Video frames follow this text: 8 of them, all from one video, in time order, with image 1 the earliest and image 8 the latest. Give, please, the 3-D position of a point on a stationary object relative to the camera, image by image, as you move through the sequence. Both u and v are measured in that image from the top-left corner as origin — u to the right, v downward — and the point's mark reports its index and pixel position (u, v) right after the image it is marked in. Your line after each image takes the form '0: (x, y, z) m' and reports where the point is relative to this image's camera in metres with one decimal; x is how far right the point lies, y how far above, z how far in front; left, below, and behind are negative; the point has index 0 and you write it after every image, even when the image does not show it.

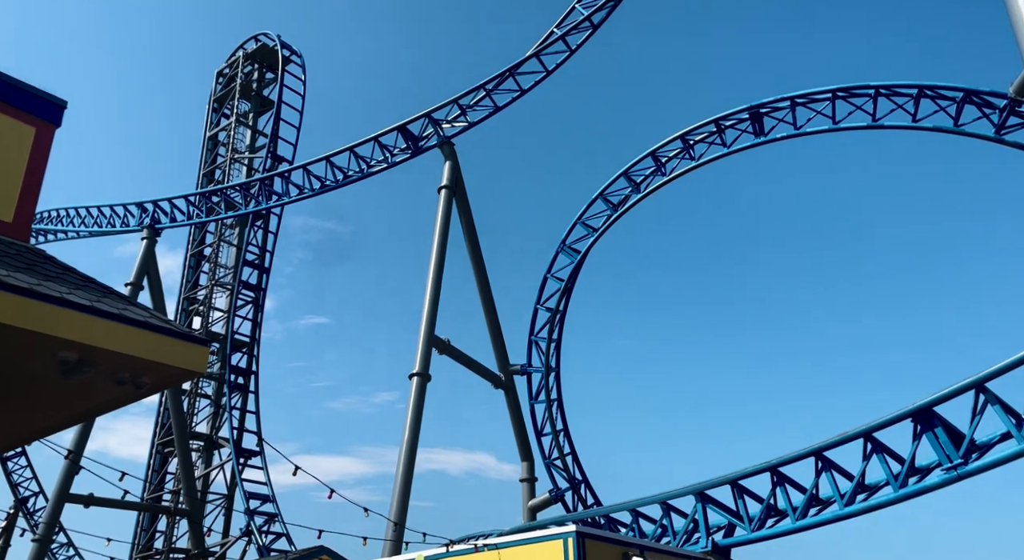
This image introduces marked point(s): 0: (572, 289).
0: (+1.2, -0.1, +17.1) m
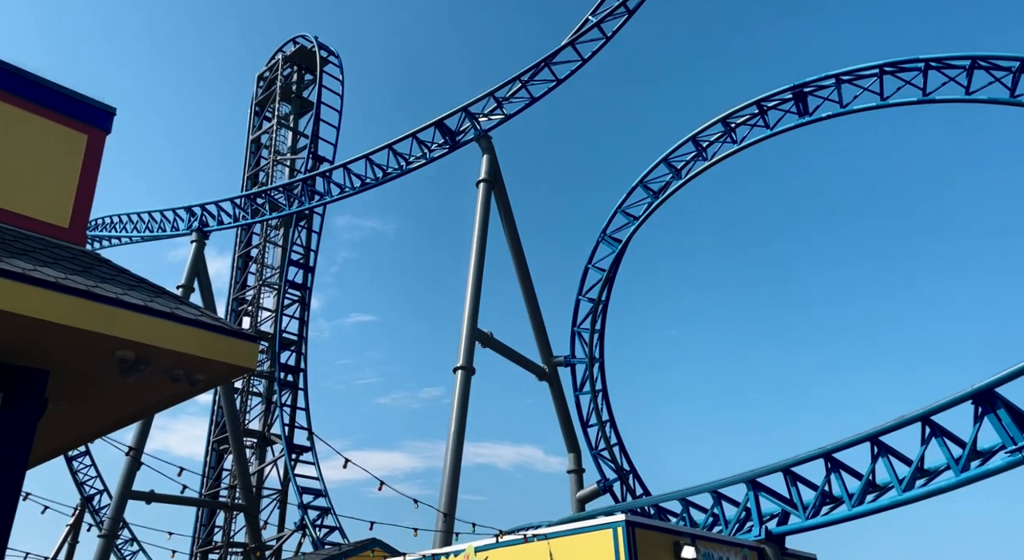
0: (+2.0, +0.1, +17.0) m
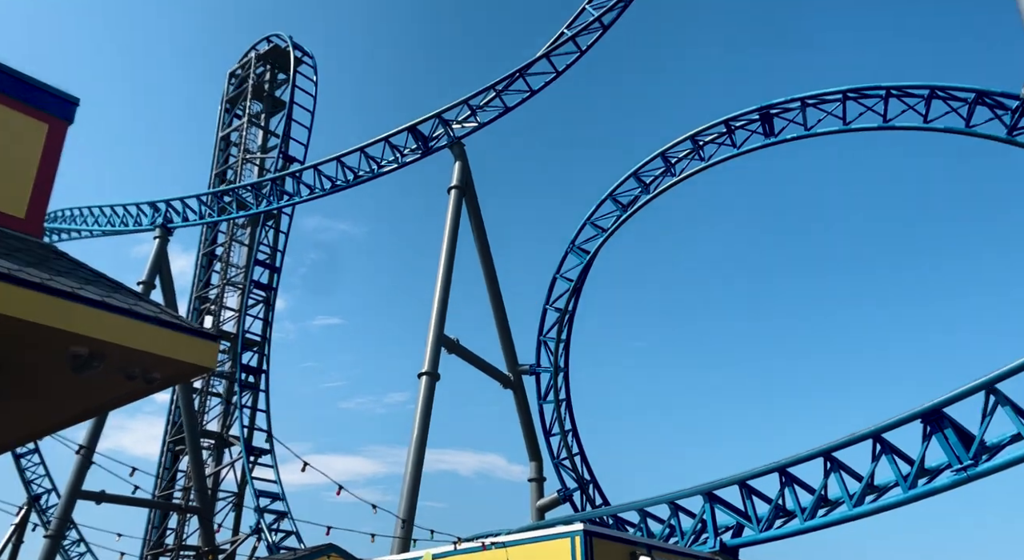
0: (+1.3, -0.1, +17.1) m
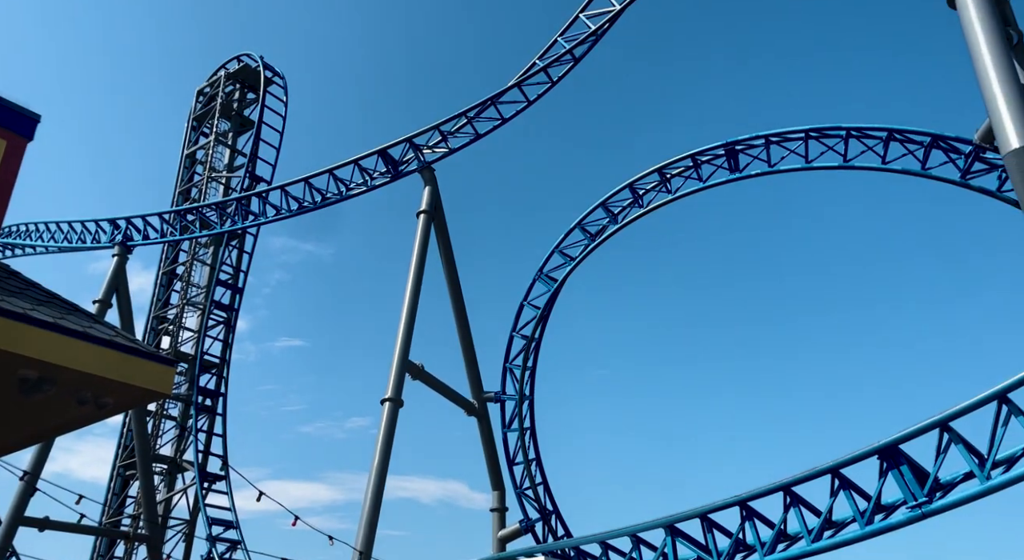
0: (+0.7, -0.6, +17.0) m
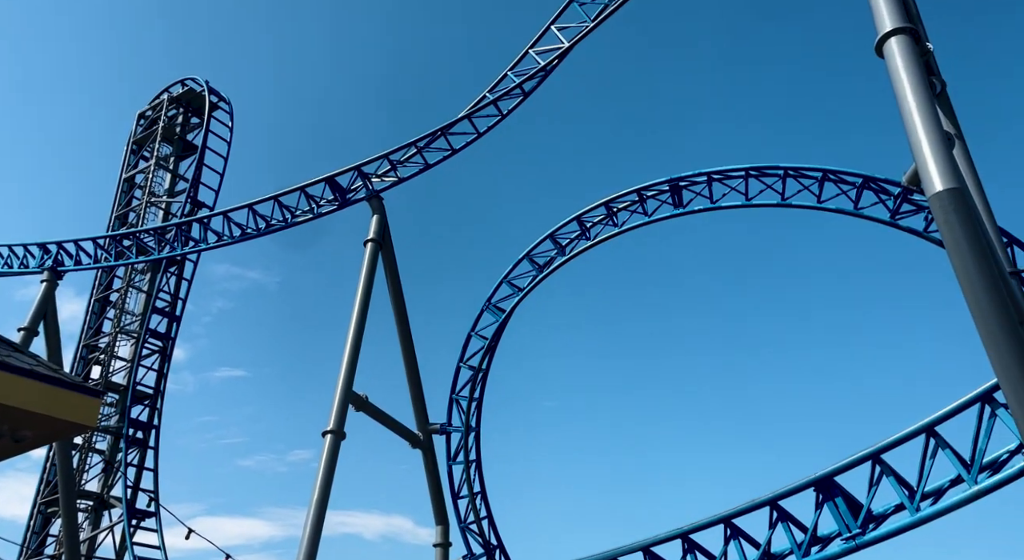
0: (-0.3, -1.3, +16.9) m
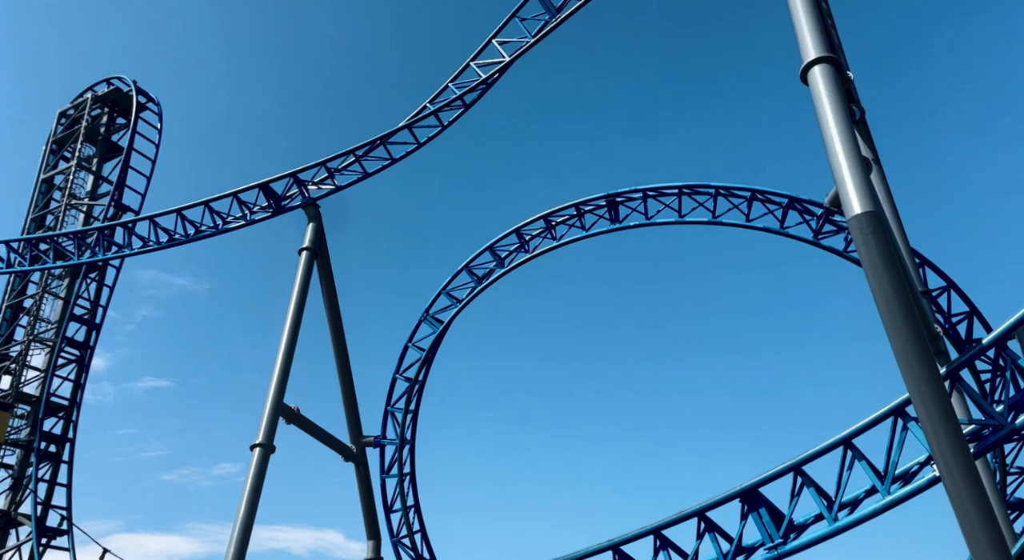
0: (-0.4, -4.5, +15.0) m
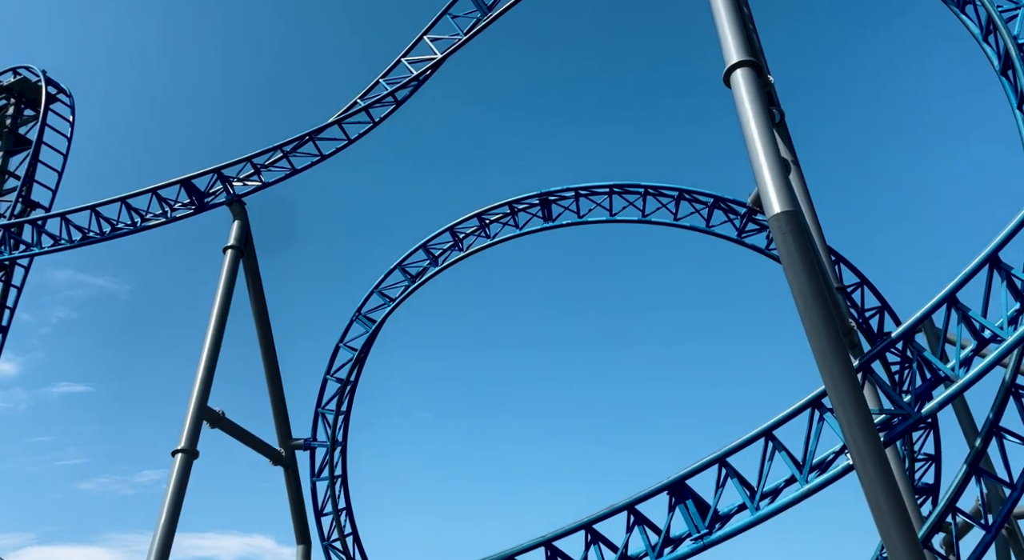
0: (-1.7, -4.5, +14.9) m
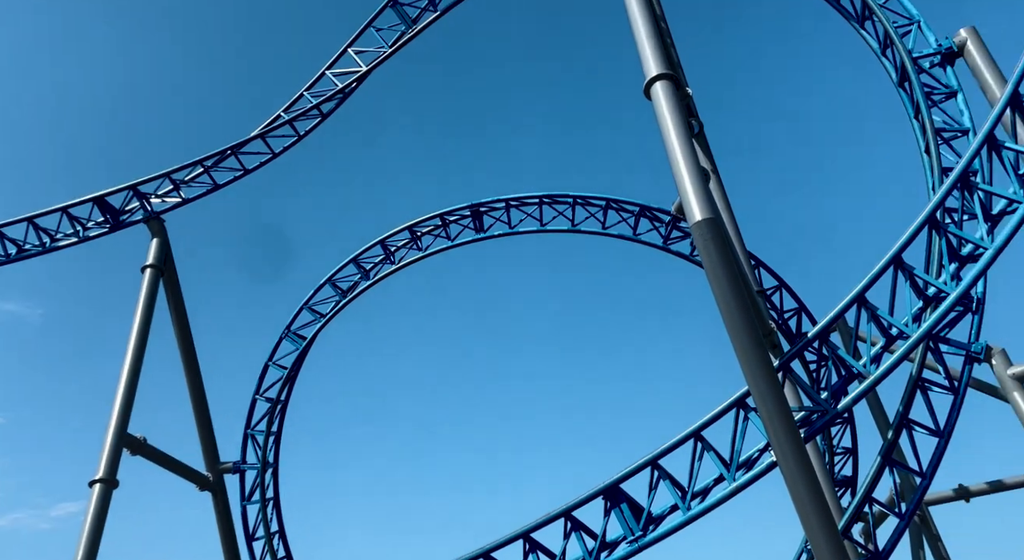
0: (-2.8, -4.7, +14.6) m
